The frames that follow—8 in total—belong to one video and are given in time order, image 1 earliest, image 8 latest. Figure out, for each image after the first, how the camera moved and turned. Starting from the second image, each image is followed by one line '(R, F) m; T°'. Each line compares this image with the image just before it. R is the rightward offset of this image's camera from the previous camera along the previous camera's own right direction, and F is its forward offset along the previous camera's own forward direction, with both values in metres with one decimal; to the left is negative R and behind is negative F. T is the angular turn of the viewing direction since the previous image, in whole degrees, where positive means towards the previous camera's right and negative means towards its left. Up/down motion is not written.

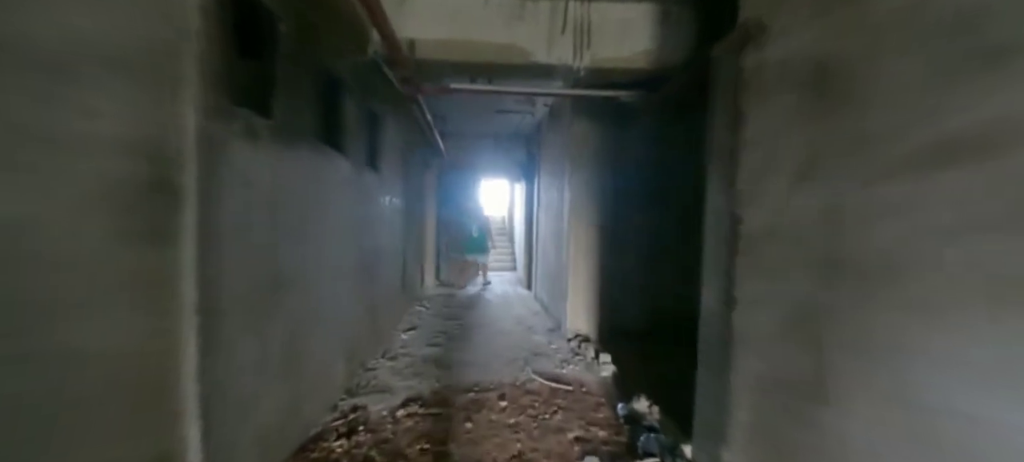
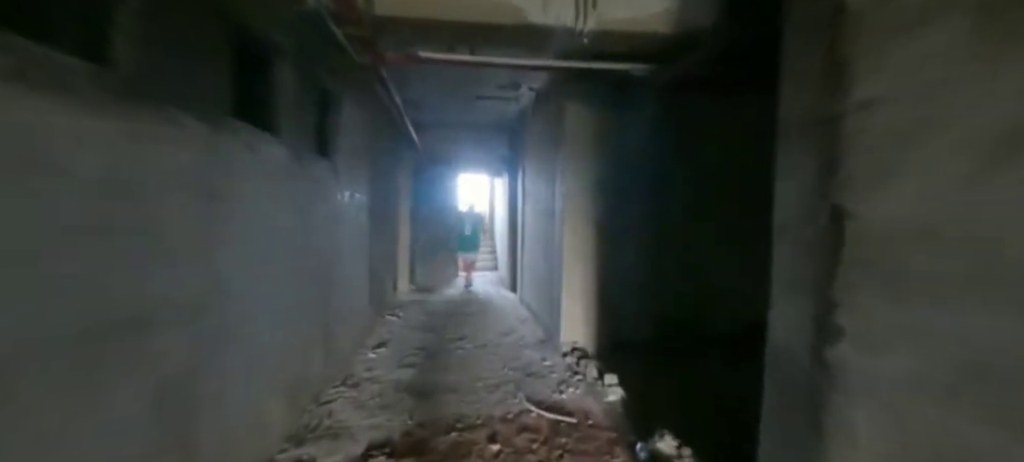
(-0.1, +0.4) m; +3°
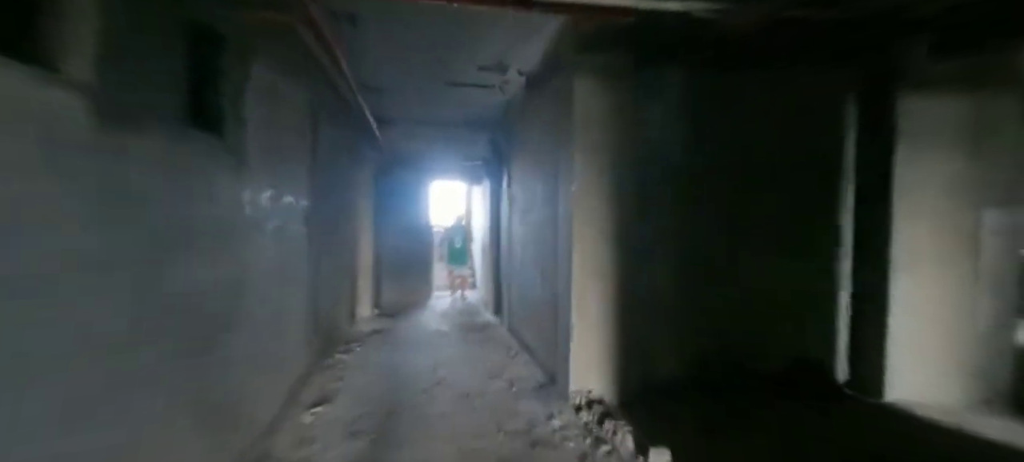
(-0.1, +0.7) m; +4°
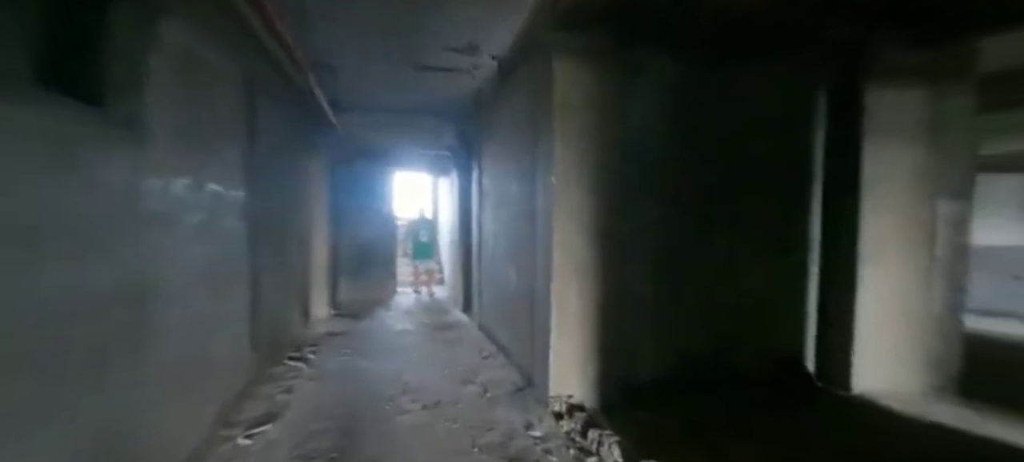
(0.0, +0.2) m; +5°
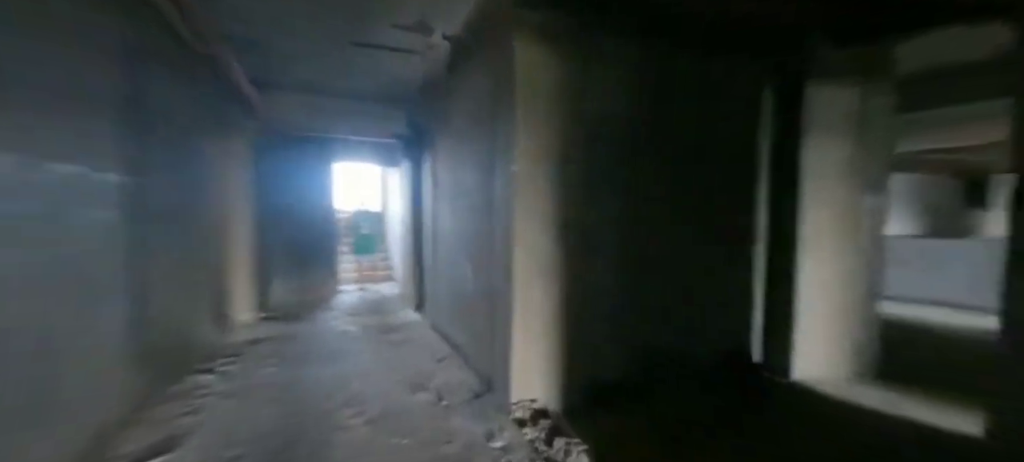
(0.0, +0.2) m; +7°
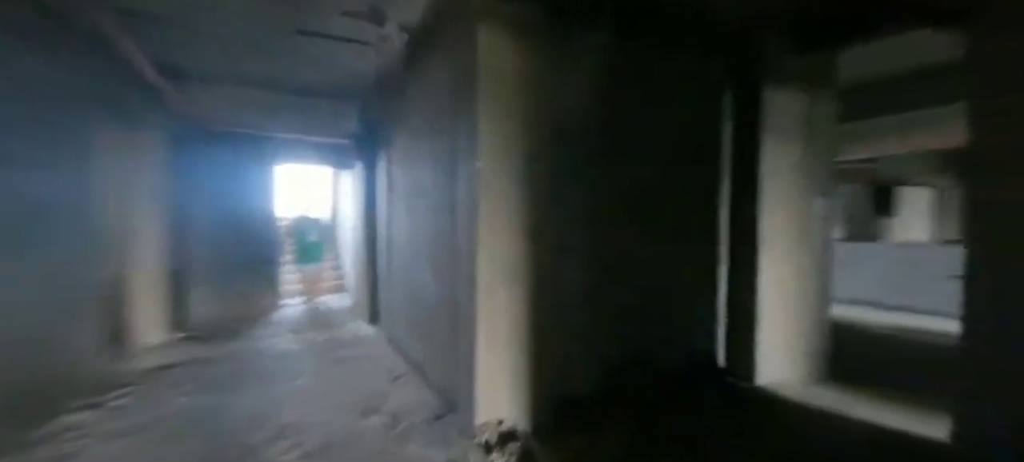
(0.0, +0.2) m; +6°
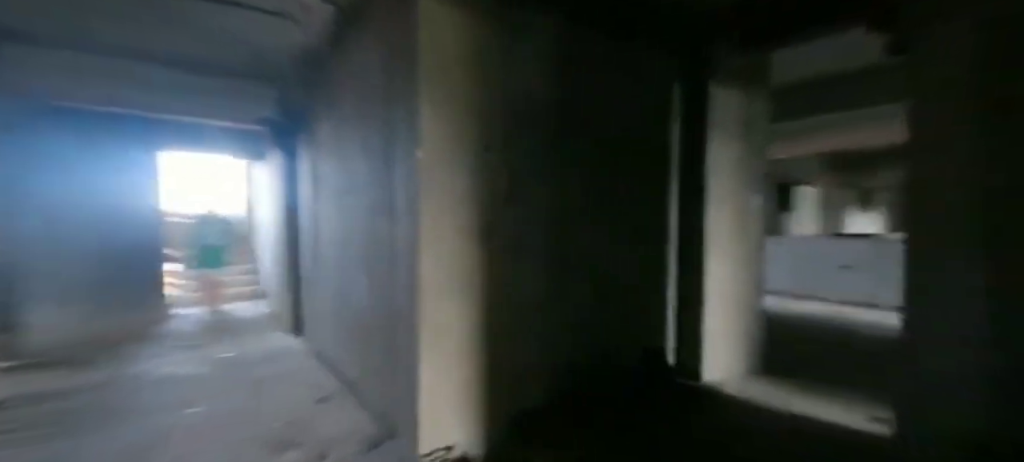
(0.0, +0.2) m; +8°
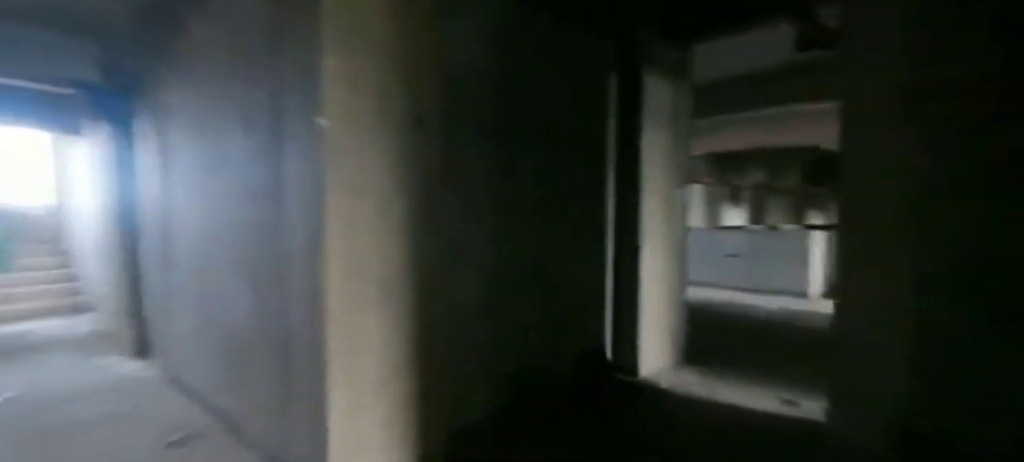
(-0.1, +0.3) m; +12°
